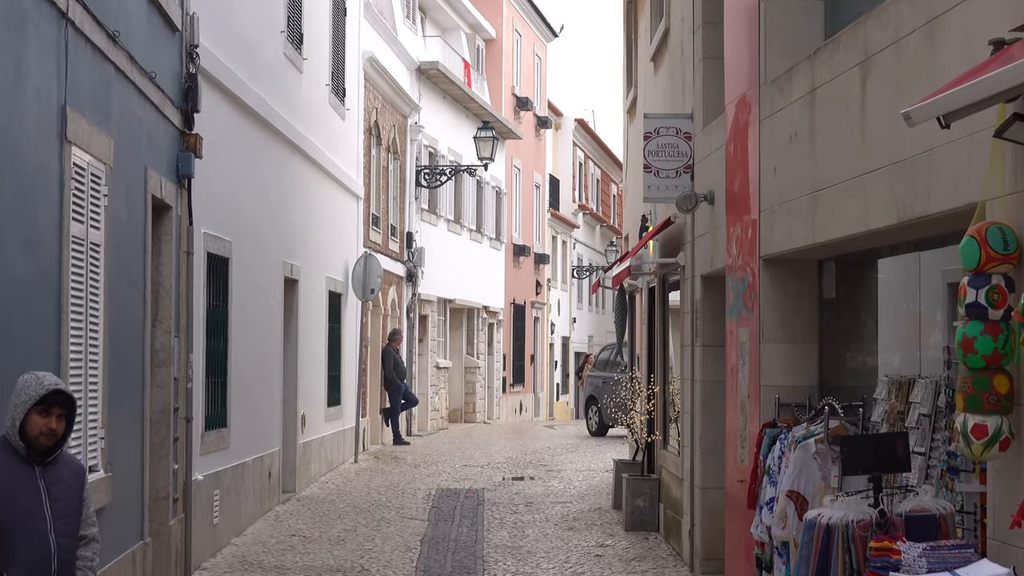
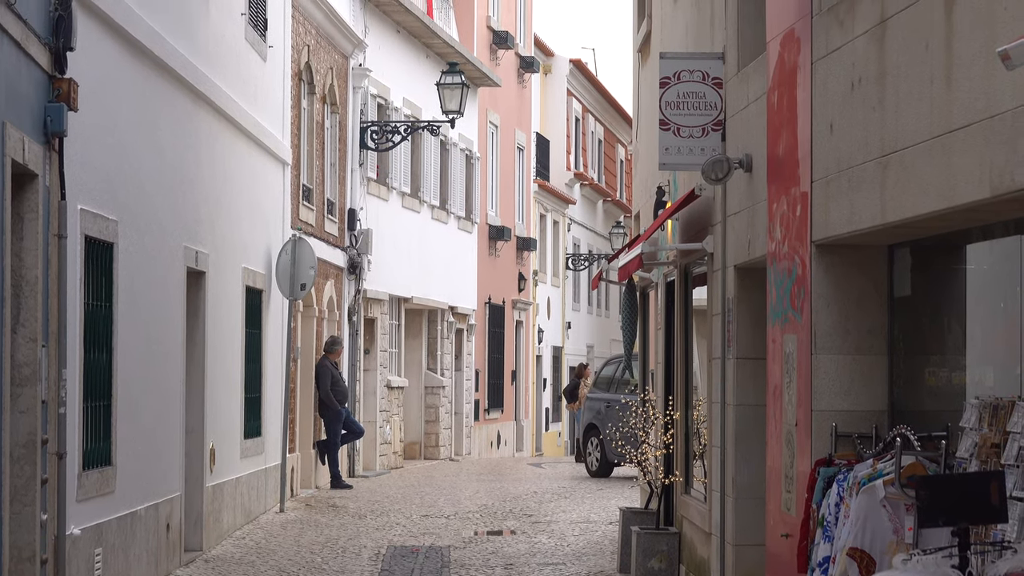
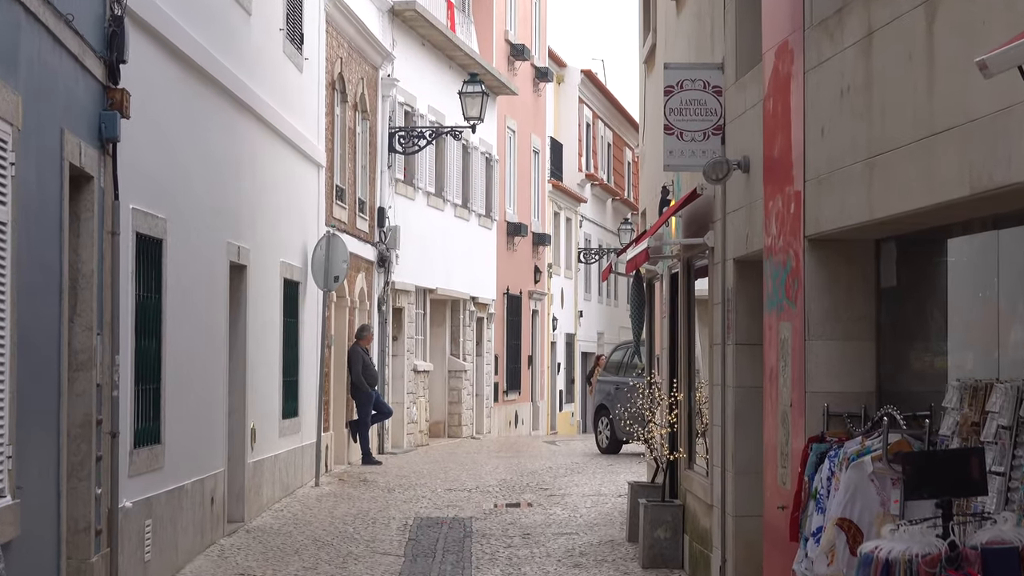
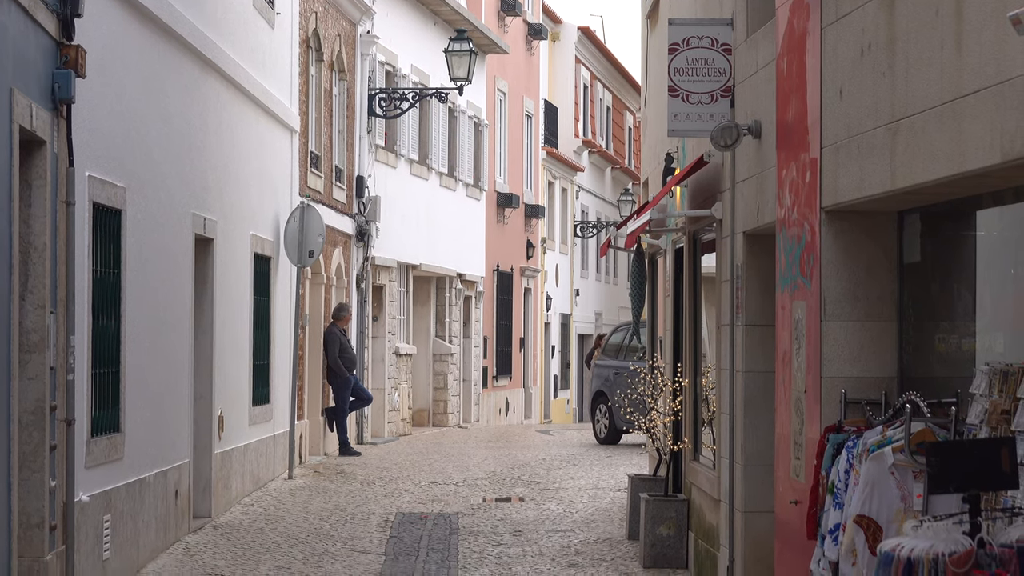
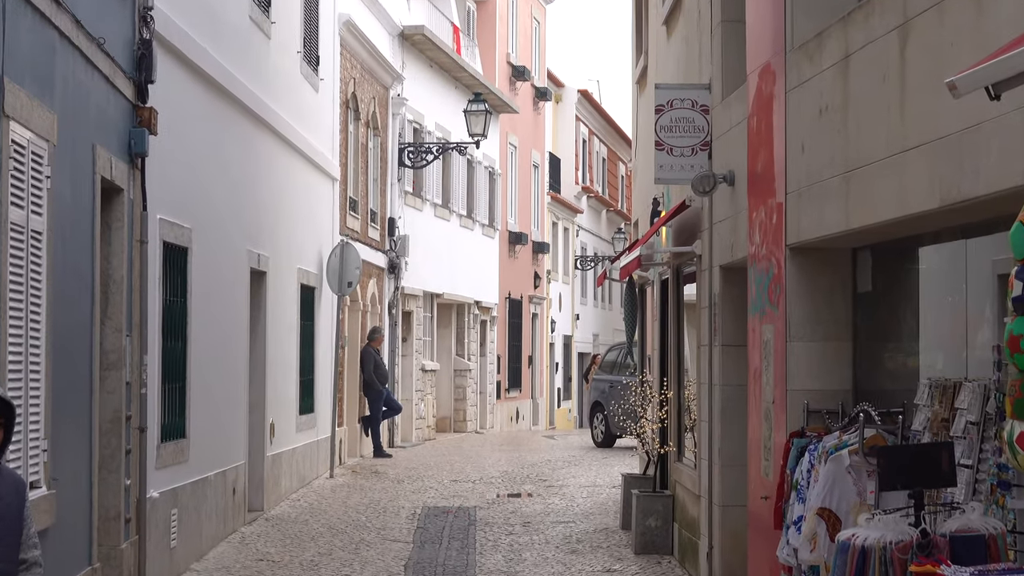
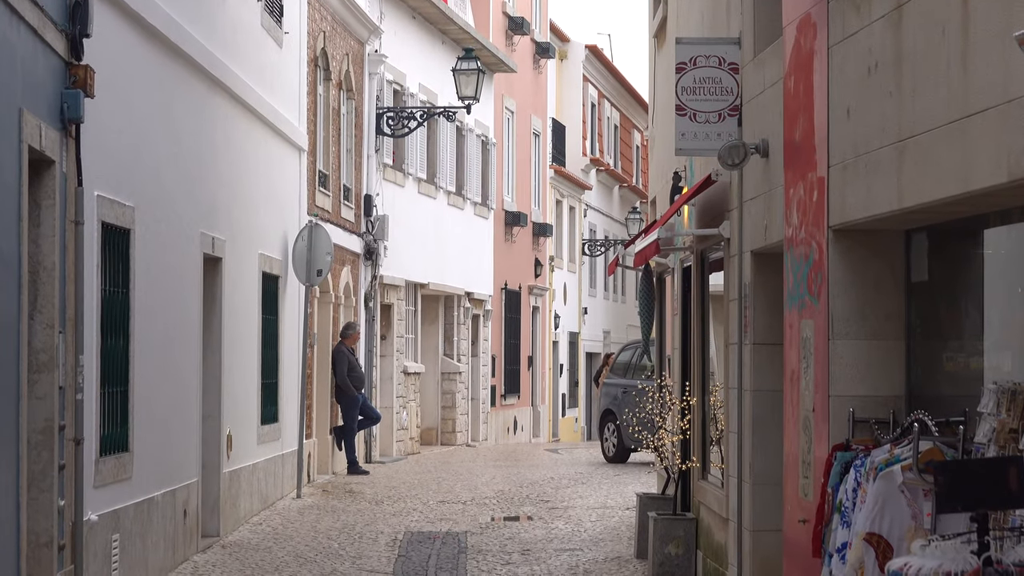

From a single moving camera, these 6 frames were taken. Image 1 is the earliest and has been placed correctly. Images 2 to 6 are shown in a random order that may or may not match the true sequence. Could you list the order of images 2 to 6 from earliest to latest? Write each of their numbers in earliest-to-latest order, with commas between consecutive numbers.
5, 3, 6, 4, 2
